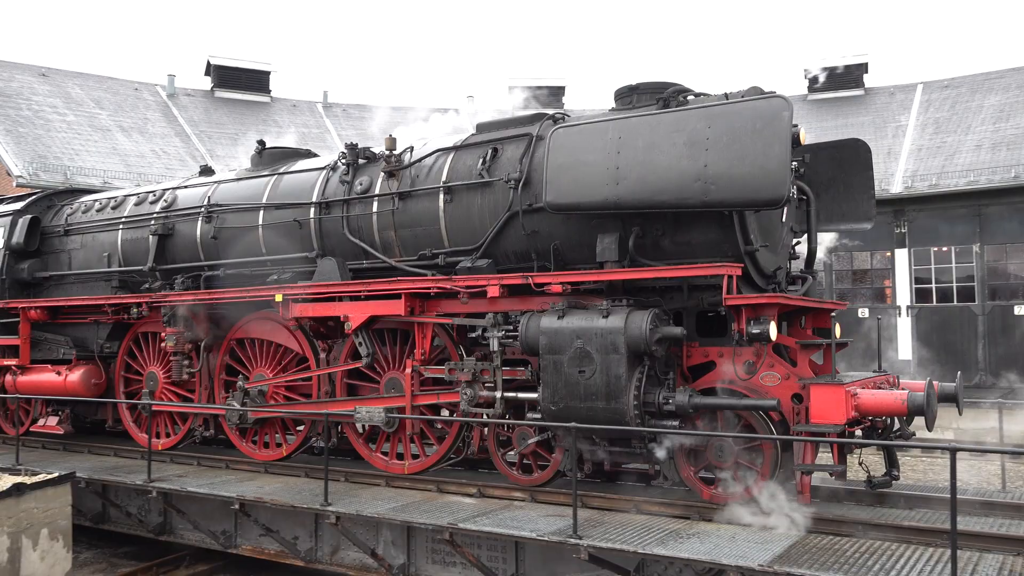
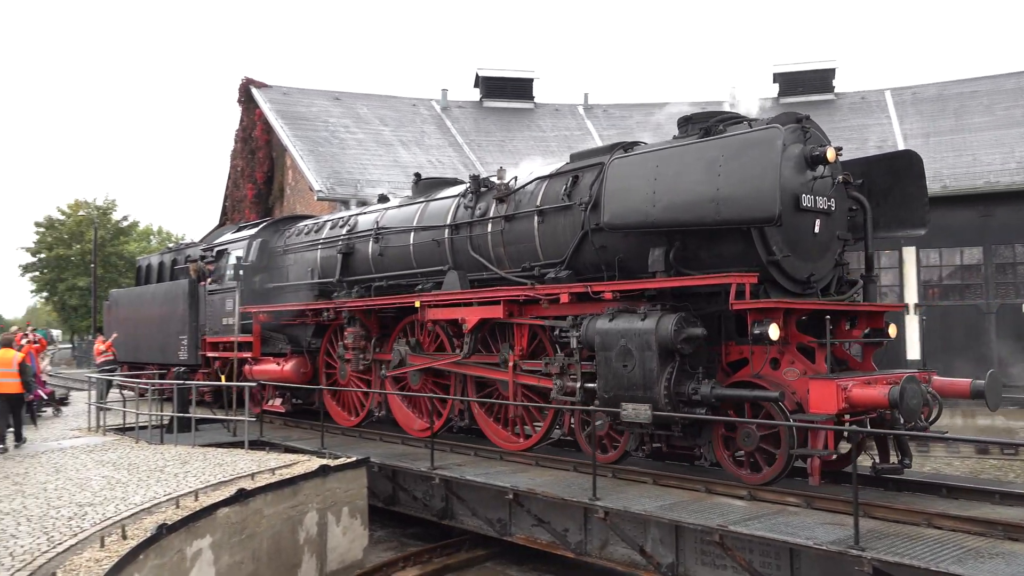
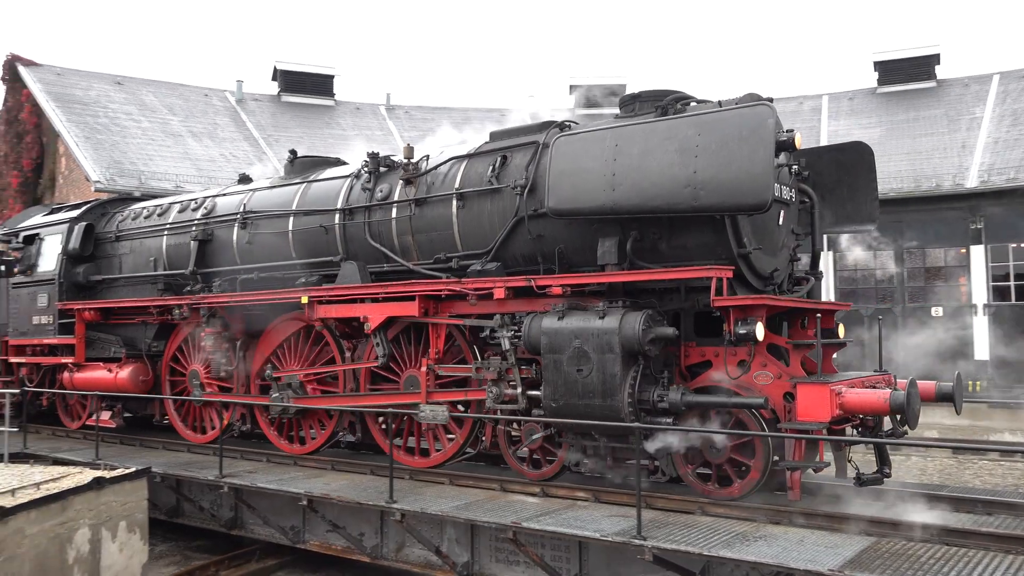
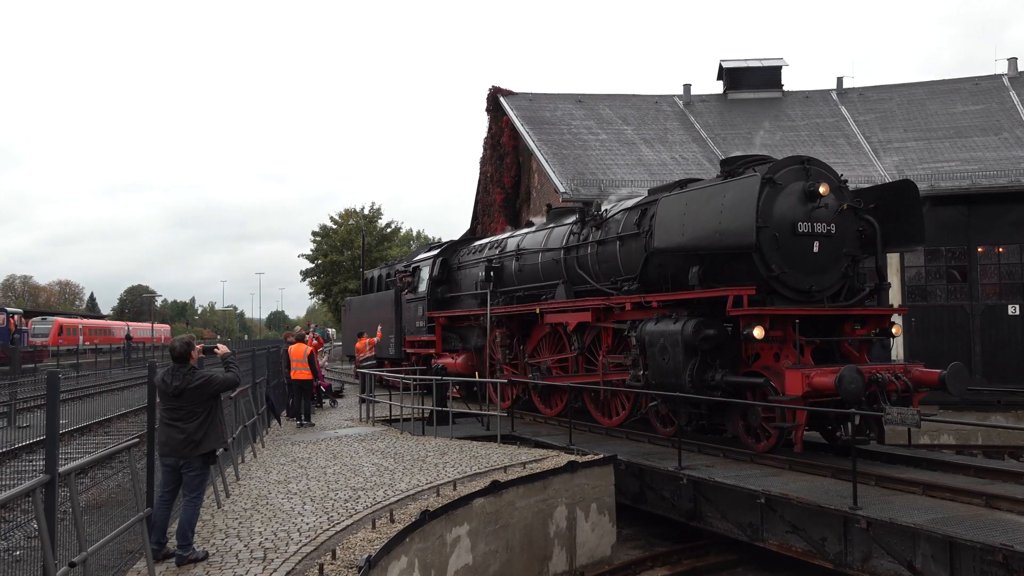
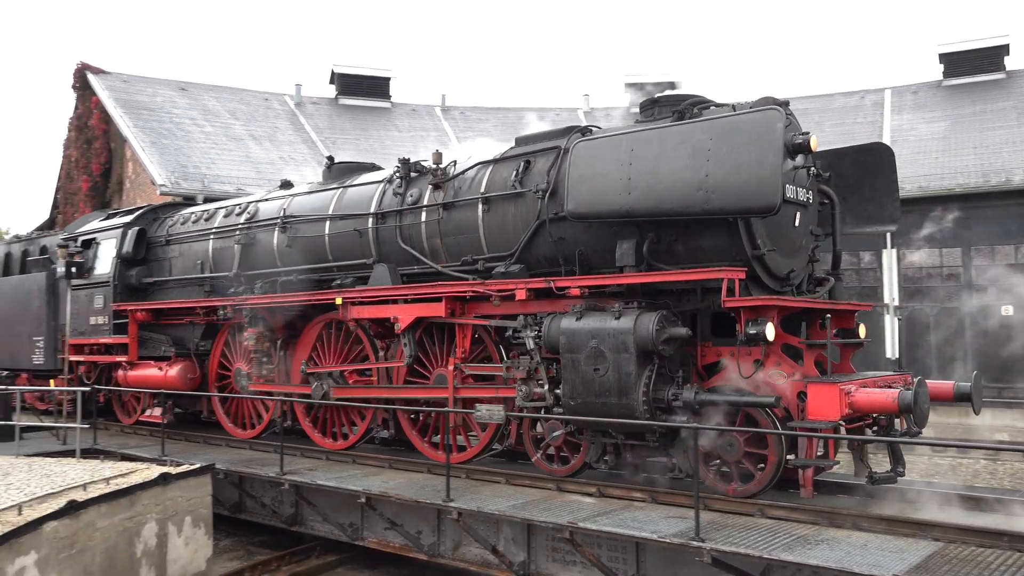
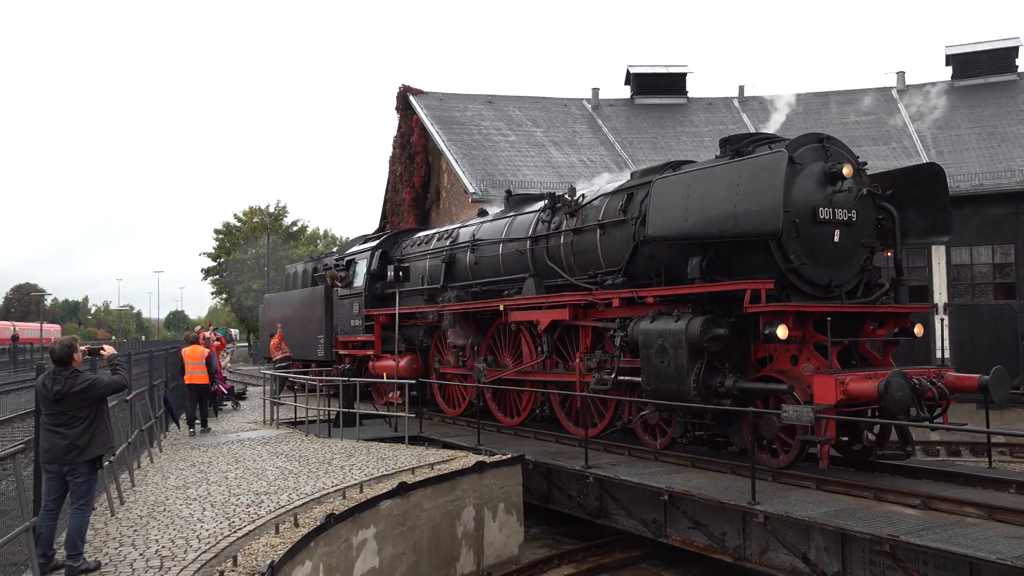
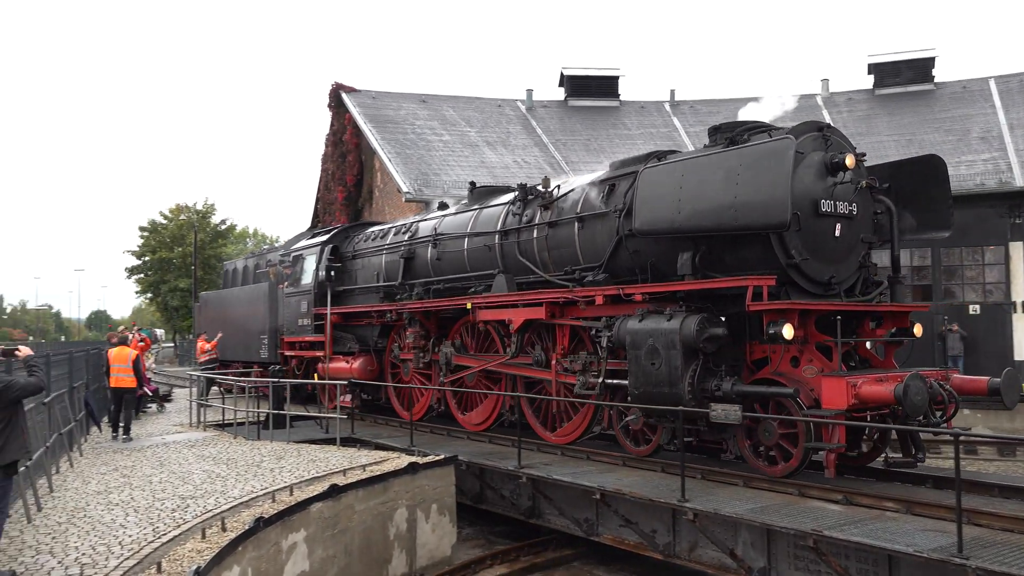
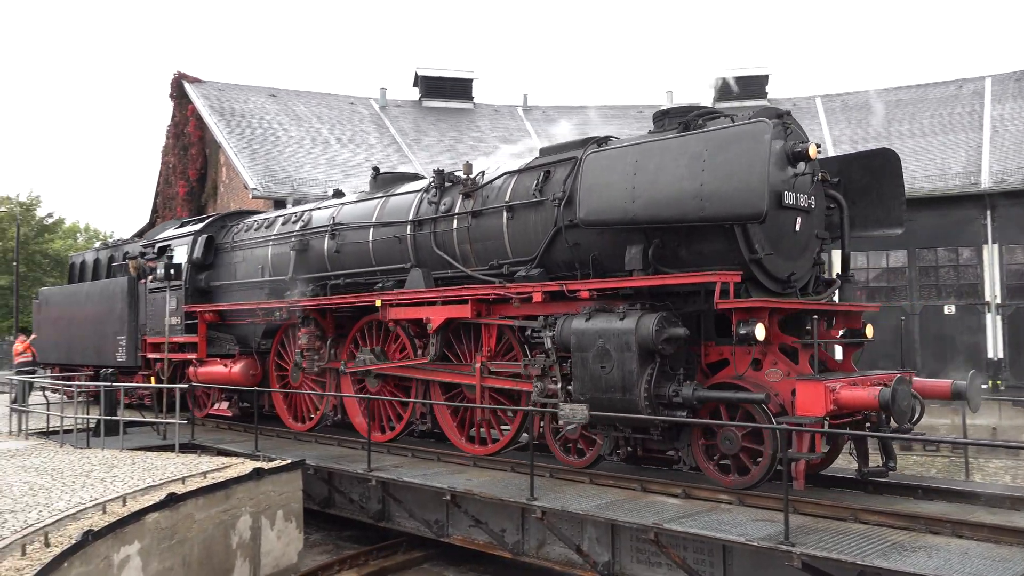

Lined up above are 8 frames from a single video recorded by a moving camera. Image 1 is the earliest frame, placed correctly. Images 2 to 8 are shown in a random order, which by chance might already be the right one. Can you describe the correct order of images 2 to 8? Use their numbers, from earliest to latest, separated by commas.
3, 5, 8, 2, 7, 6, 4
